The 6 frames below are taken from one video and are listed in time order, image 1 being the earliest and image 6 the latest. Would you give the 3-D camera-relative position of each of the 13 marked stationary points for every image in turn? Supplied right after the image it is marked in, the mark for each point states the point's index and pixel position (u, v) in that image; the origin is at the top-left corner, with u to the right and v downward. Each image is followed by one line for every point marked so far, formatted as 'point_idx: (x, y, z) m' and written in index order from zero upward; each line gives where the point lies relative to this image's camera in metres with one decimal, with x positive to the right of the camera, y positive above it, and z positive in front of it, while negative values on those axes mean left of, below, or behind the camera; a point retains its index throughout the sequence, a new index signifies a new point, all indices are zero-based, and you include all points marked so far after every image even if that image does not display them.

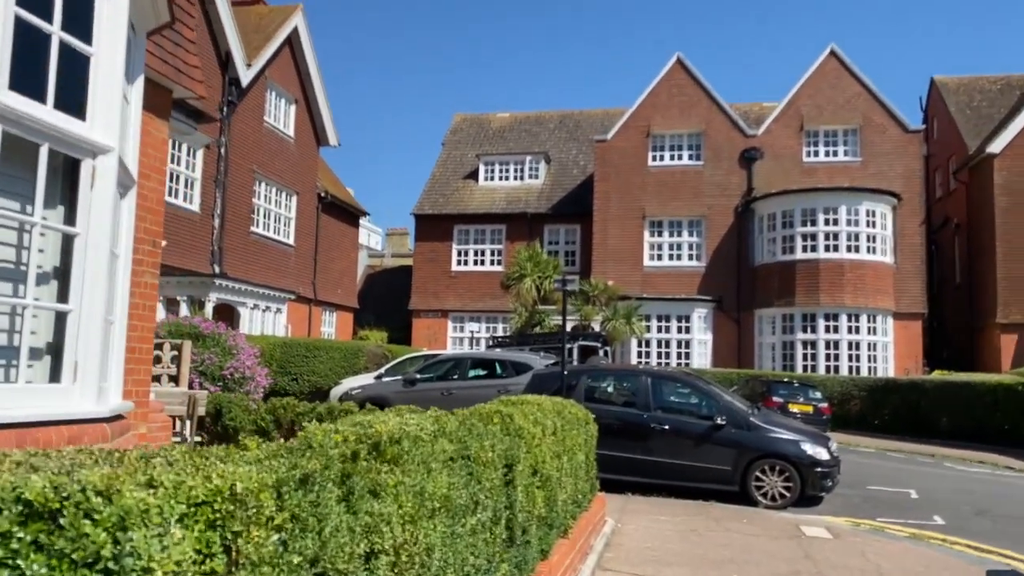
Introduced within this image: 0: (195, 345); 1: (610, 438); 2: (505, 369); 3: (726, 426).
0: (-4.8, -0.9, +12.6) m
1: (+1.3, -1.9, +10.8) m
2: (-0.1, -1.4, +14.6) m
3: (+2.7, -1.8, +10.6) m
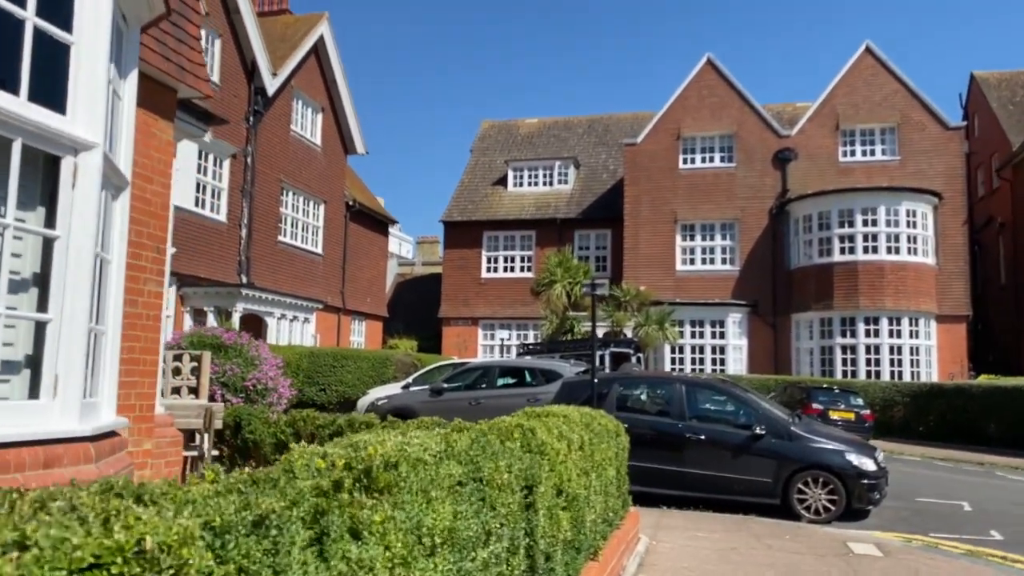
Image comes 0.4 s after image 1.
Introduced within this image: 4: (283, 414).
0: (-4.4, -1.0, +12.4) m
1: (+1.6, -2.0, +10.3) m
2: (+0.4, -1.5, +14.2) m
3: (+3.1, -1.8, +10.1) m
4: (-2.7, -1.5, +9.9) m
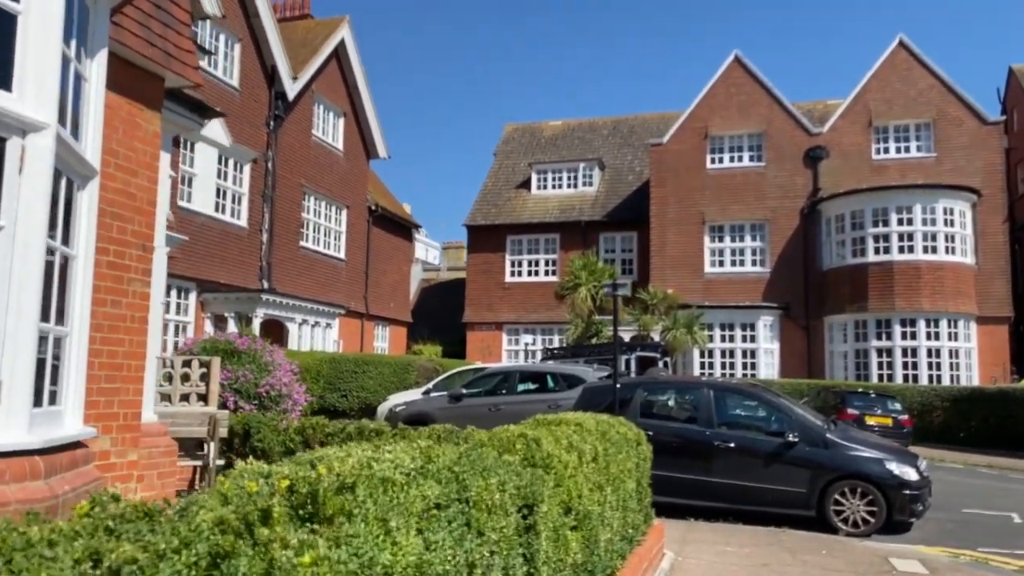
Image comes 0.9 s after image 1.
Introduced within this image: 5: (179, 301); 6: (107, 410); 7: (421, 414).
0: (-4.1, -1.1, +12.1) m
1: (+1.8, -2.0, +9.8) m
2: (+0.7, -1.6, +13.7) m
3: (+3.3, -1.8, +9.5) m
4: (-2.5, -1.5, +9.5) m
5: (-7.7, -0.3, +19.3) m
6: (-2.5, -0.8, +5.2) m
7: (-1.5, -2.1, +13.9) m
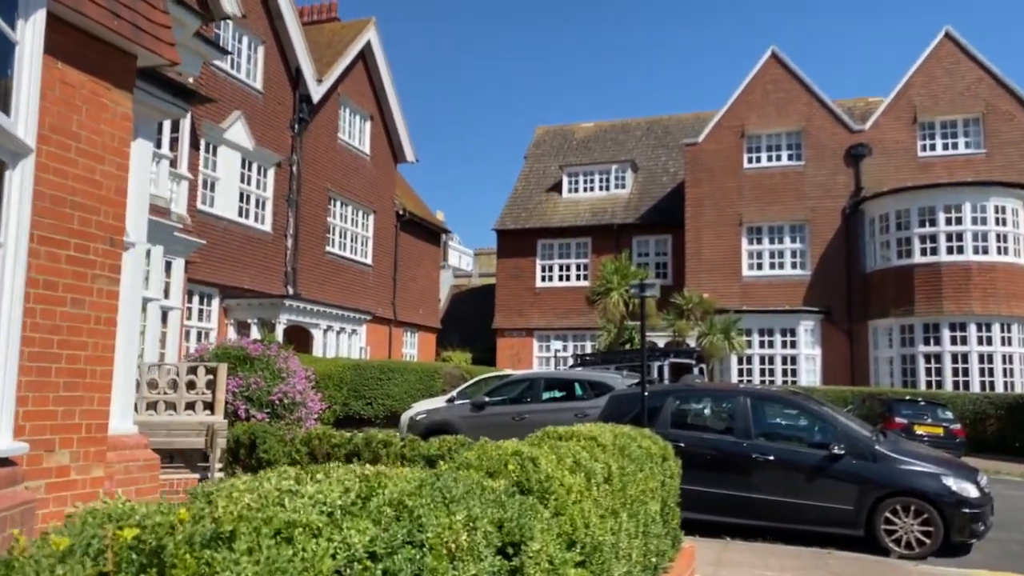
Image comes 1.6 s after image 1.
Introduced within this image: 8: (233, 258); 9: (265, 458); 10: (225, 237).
0: (-3.8, -1.1, +11.6) m
1: (+2.1, -2.0, +9.1) m
2: (+1.1, -1.6, +13.0) m
3: (+3.5, -1.8, +8.8) m
4: (-2.3, -1.6, +9.0) m
5: (-7.1, -0.4, +19.0) m
6: (-2.5, -0.7, +4.7) m
7: (-1.1, -2.2, +13.3) m
8: (-6.6, +0.7, +19.7) m
9: (-2.7, -1.8, +9.0) m
10: (-6.7, +1.2, +19.4) m
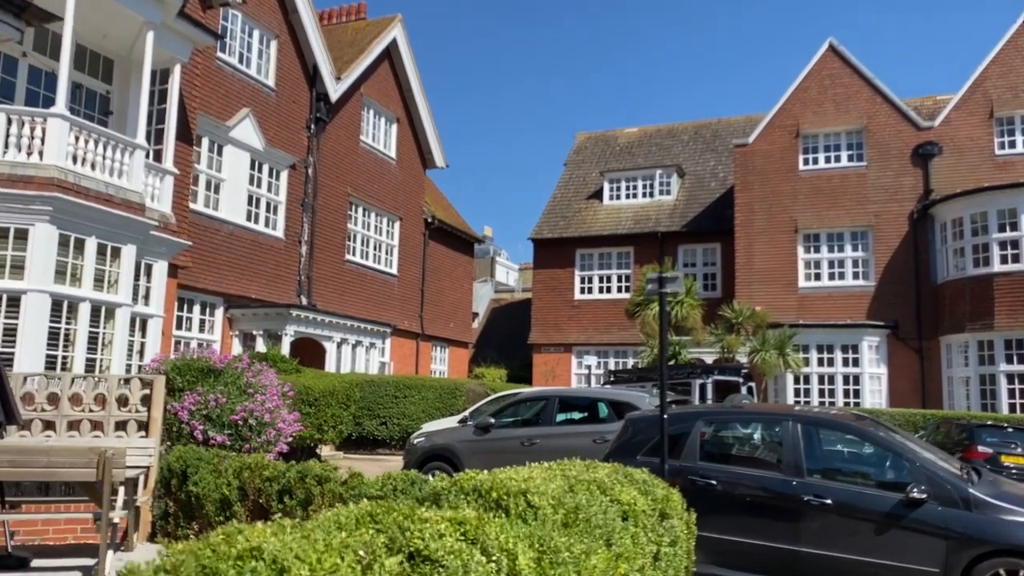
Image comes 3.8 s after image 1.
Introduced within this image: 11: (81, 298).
0: (-3.7, -1.1, +10.0) m
1: (+1.9, -1.9, +7.1) m
2: (+1.3, -1.7, +11.1) m
3: (+3.3, -1.7, +6.7) m
4: (-2.4, -1.5, +7.3) m
5: (-6.5, -0.6, +17.6) m
6: (-2.9, -0.6, +3.0) m
7: (-1.0, -2.2, +11.6) m
8: (-6.0, +0.5, +18.3) m
9: (-2.8, -1.8, +7.3) m
10: (-6.1, +1.0, +18.0) m
11: (-5.9, -0.1, +11.3) m
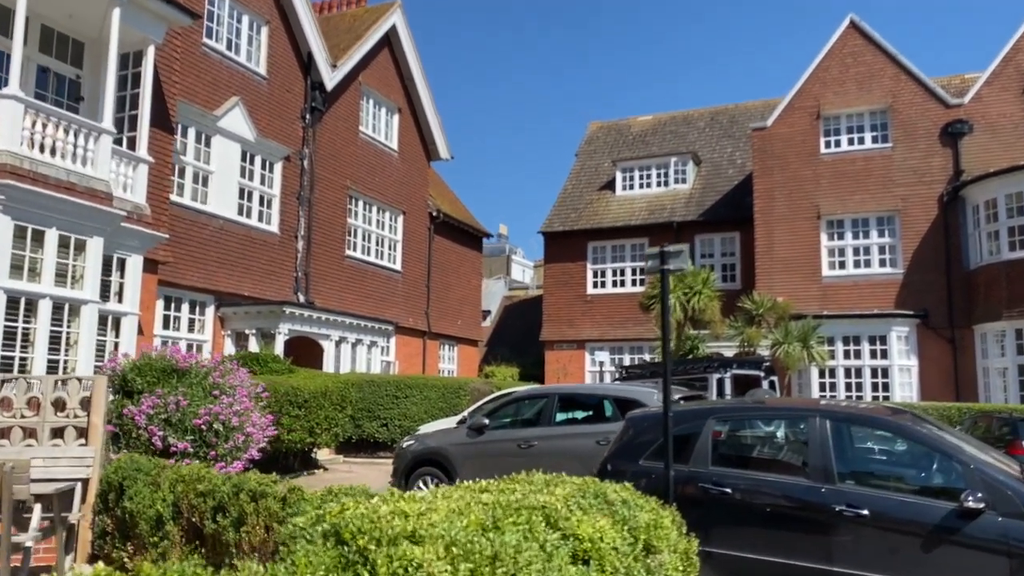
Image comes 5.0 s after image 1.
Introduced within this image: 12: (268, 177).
0: (-3.8, -1.1, +9.1) m
1: (+1.8, -1.8, +6.0) m
2: (+1.2, -1.5, +10.1) m
3: (+3.2, -1.5, +5.6) m
4: (-2.6, -1.4, +6.4) m
5: (-6.4, -0.6, +16.7) m
6: (-3.2, -0.5, +2.1) m
7: (-1.0, -2.1, +10.6) m
8: (-5.9, +0.6, +17.5) m
9: (-2.9, -1.7, +6.4) m
10: (-6.0, +1.1, +17.2) m
11: (-5.9, -0.1, +10.5) m
12: (-5.6, +2.6, +19.1) m
